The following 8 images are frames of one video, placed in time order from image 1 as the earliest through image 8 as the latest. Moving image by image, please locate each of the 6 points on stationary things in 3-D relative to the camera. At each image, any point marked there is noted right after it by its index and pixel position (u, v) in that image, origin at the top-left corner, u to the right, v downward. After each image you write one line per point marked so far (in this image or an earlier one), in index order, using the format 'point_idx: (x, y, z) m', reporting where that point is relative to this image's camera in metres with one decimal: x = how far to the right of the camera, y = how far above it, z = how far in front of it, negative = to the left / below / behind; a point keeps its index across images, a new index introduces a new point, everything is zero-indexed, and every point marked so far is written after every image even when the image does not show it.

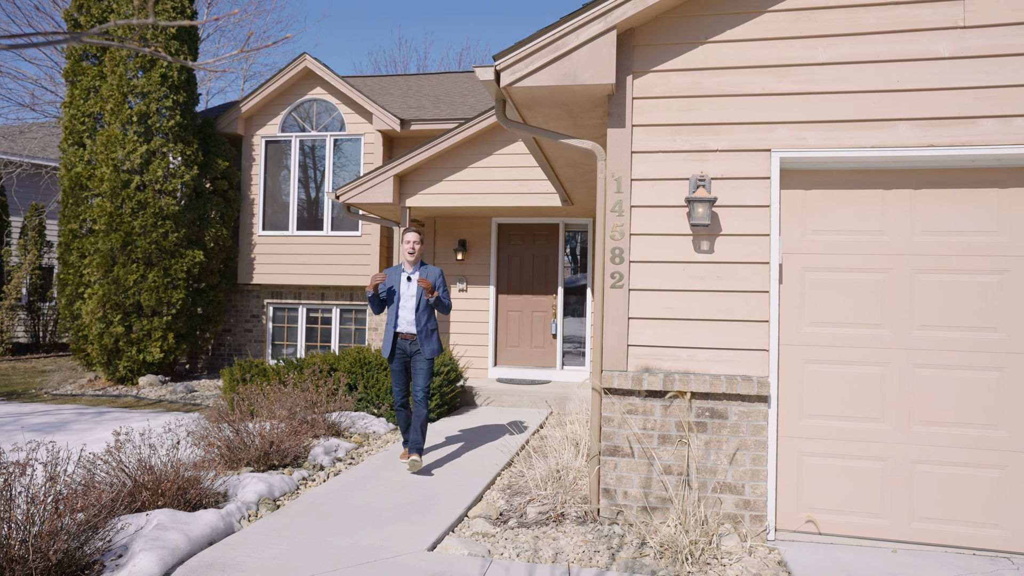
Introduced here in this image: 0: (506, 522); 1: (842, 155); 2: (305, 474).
0: (0.0, -1.4, +4.0) m
1: (+1.8, +0.7, +3.8) m
2: (-1.5, -1.3, +4.9) m
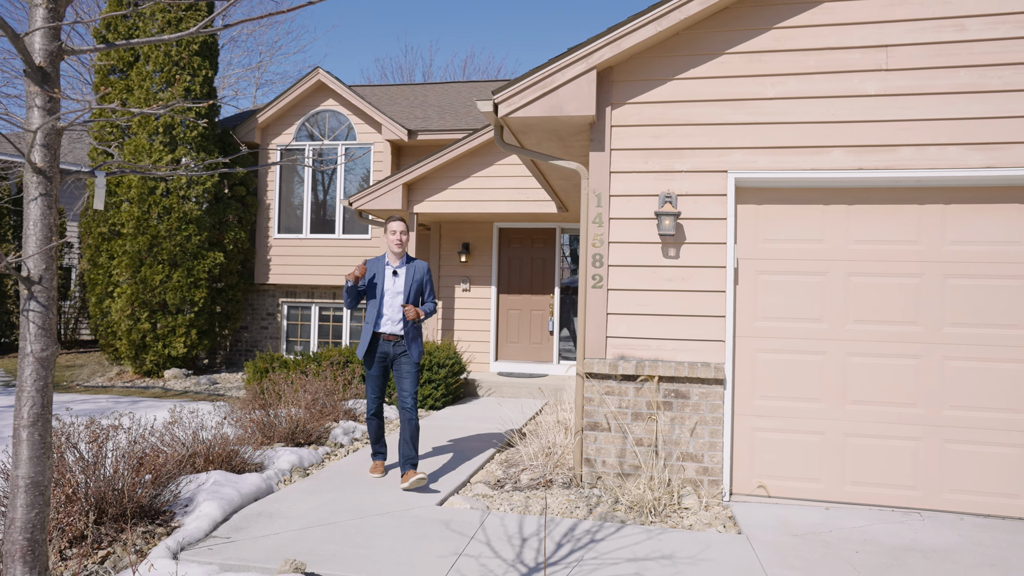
0: (-0.1, -1.3, +4.7) m
1: (+1.8, +0.7, +4.5) m
2: (-1.5, -1.3, +5.7) m
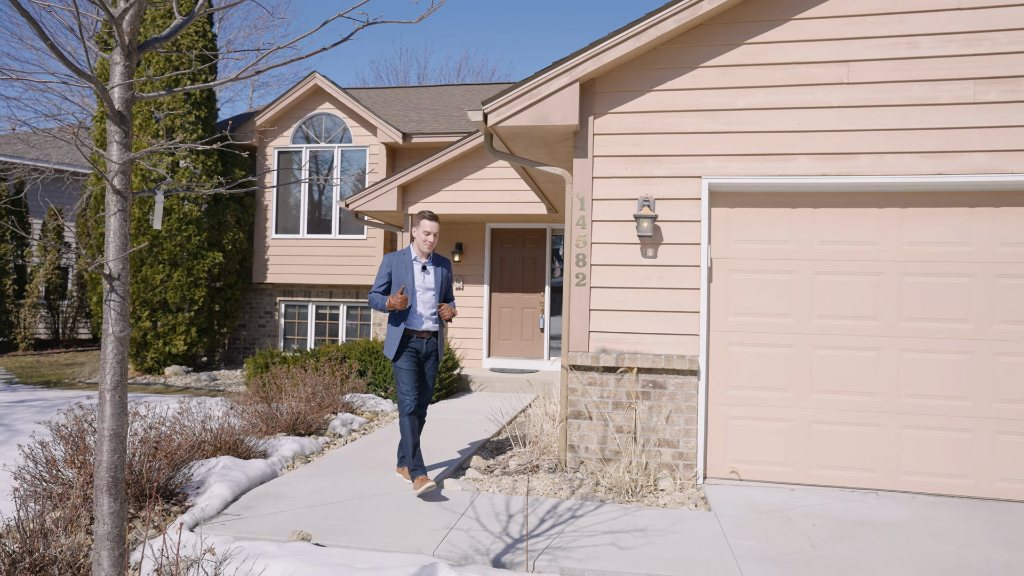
0: (-0.1, -1.3, +5.0) m
1: (+1.7, +0.8, +4.9) m
2: (-1.6, -1.3, +6.0) m
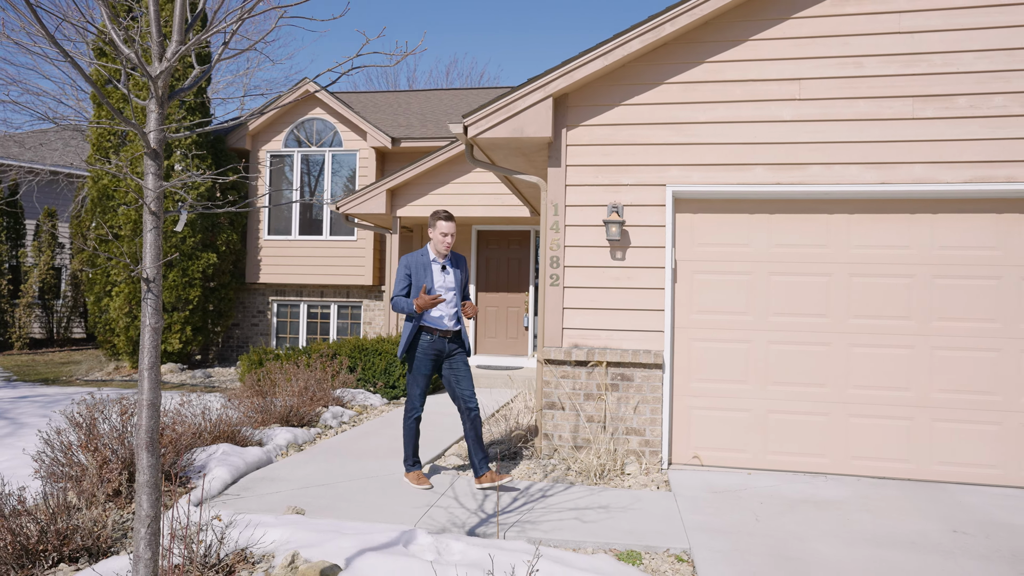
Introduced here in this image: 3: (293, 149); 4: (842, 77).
0: (-0.3, -1.3, +5.4) m
1: (+1.5, +0.8, +5.3) m
2: (-1.8, -1.3, +6.3) m
3: (-4.0, +2.6, +12.7) m
4: (+2.5, +1.6, +5.2) m
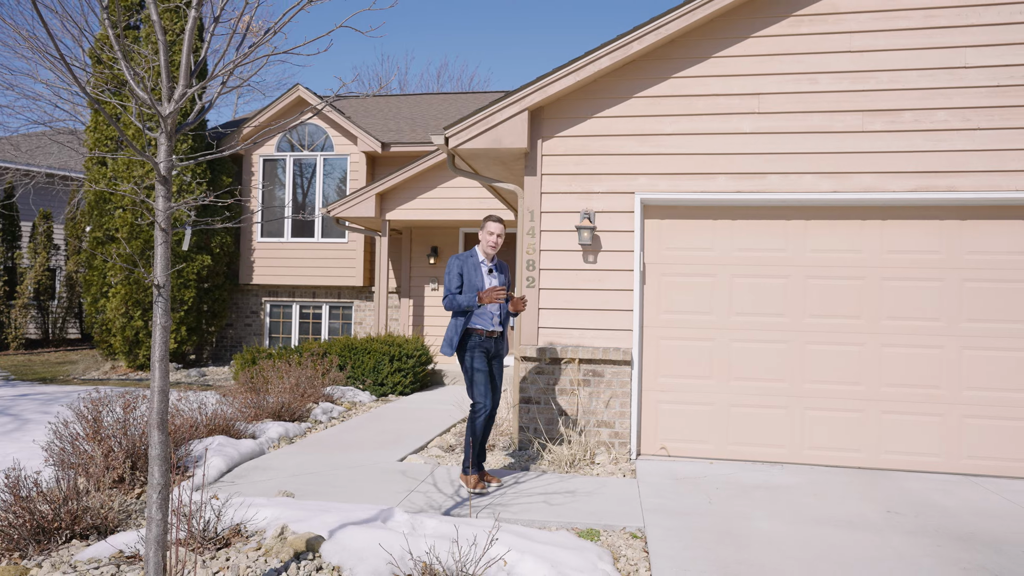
0: (-0.5, -1.3, +5.7) m
1: (+1.4, +0.7, +5.6) m
2: (-2.0, -1.3, +6.7) m
3: (-4.3, +2.6, +13.0) m
4: (+2.3, +1.6, +5.5) m
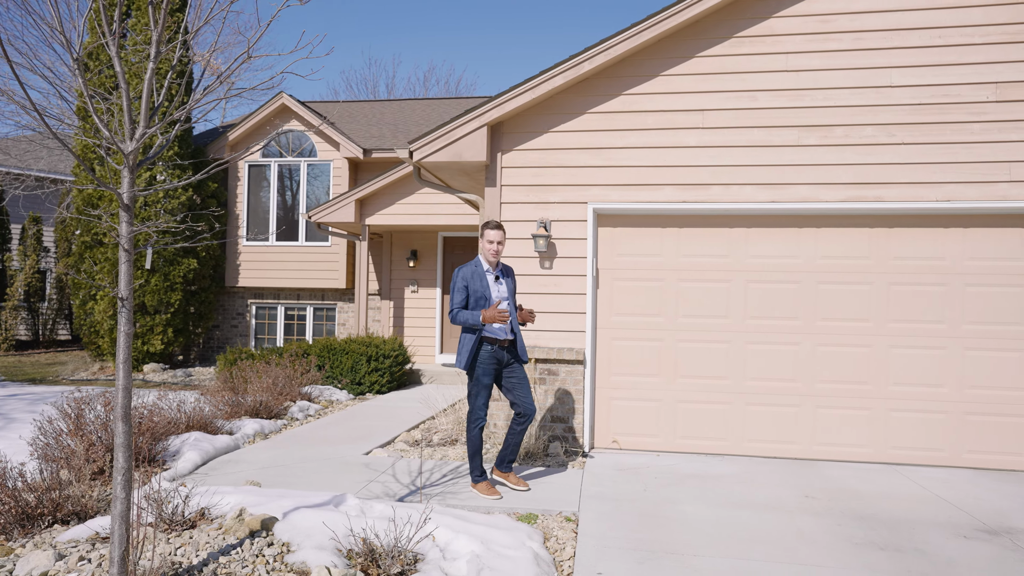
0: (-0.8, -1.4, +6.1) m
1: (+1.0, +0.7, +6.0) m
2: (-2.3, -1.4, +7.0) m
3: (-4.7, +2.5, +13.4) m
4: (+1.9, +1.5, +5.9) m
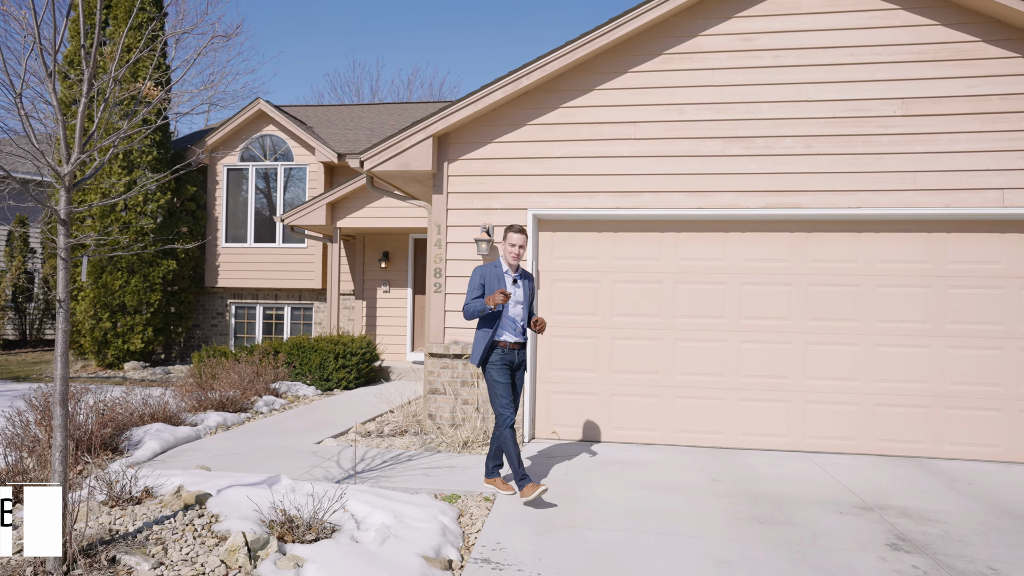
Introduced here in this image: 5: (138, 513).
0: (-1.3, -1.4, +6.5) m
1: (+0.5, +0.7, +6.4) m
2: (-2.8, -1.4, +7.4) m
3: (-5.3, +2.5, +13.7) m
4: (+1.4, +1.5, +6.3) m
5: (-1.9, -1.2, +3.5) m
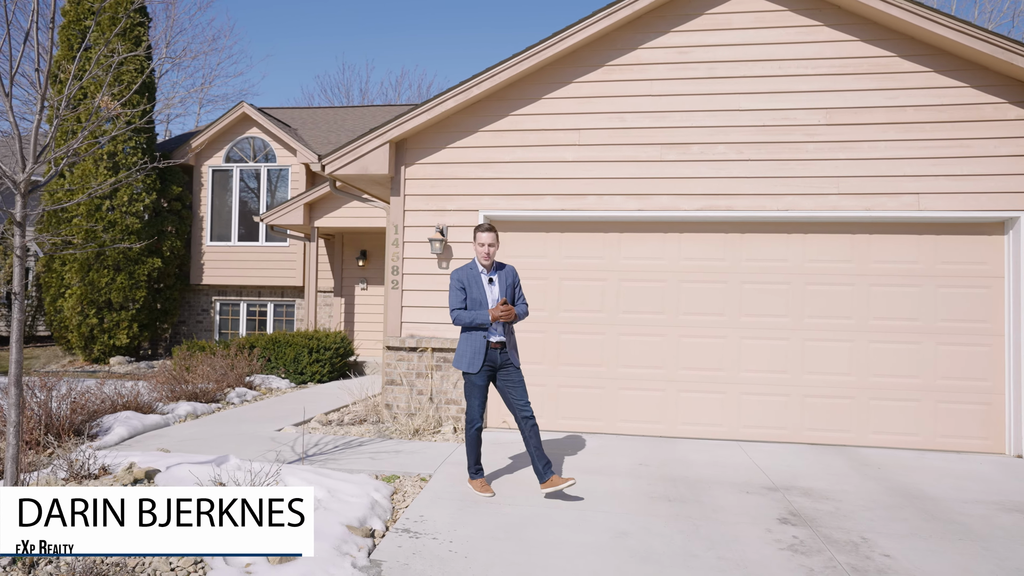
0: (-1.8, -1.4, +6.9) m
1: (0.0, +0.7, +6.8) m
2: (-3.3, -1.3, +7.8) m
3: (-5.7, +2.6, +14.1) m
4: (+1.0, +1.6, +6.7) m
5: (-2.4, -1.1, +3.9) m
